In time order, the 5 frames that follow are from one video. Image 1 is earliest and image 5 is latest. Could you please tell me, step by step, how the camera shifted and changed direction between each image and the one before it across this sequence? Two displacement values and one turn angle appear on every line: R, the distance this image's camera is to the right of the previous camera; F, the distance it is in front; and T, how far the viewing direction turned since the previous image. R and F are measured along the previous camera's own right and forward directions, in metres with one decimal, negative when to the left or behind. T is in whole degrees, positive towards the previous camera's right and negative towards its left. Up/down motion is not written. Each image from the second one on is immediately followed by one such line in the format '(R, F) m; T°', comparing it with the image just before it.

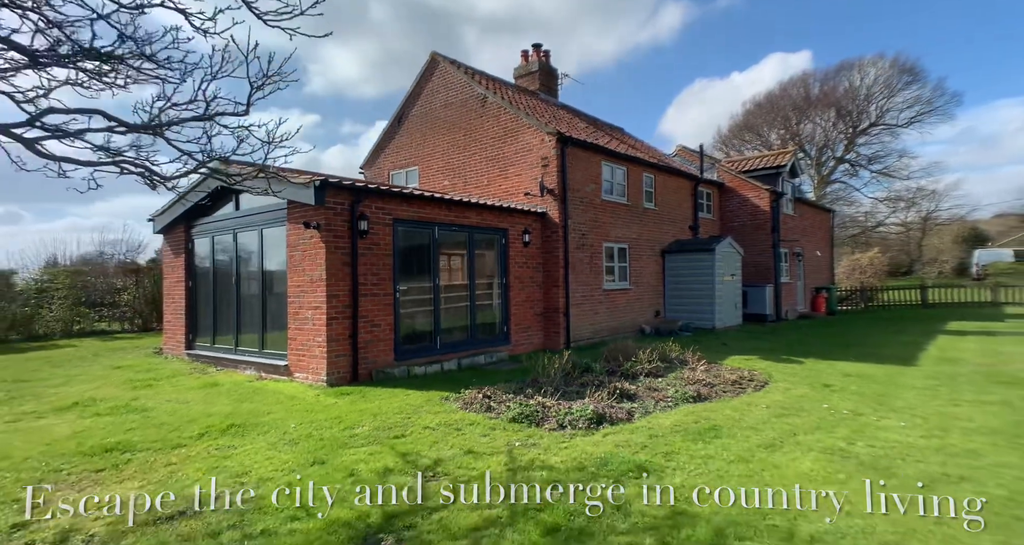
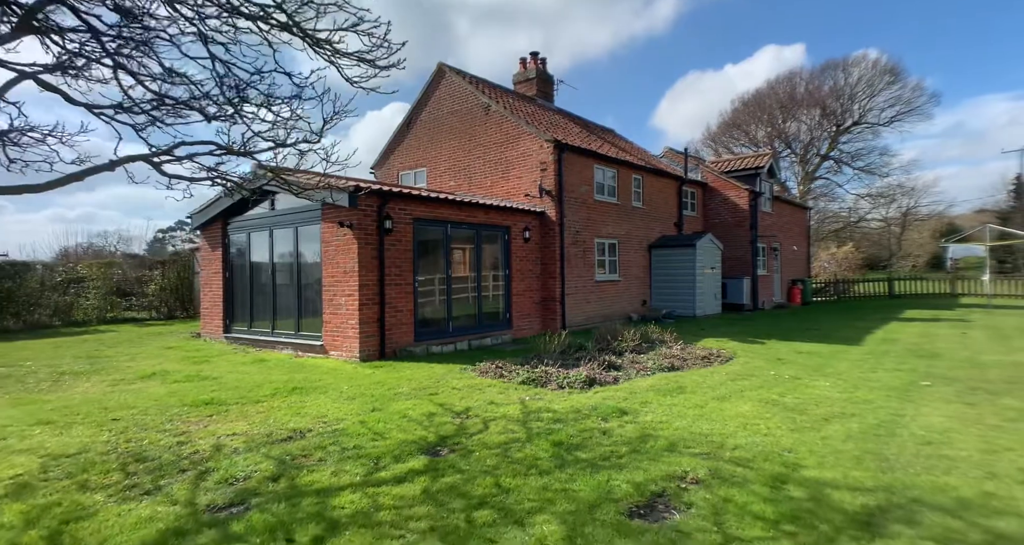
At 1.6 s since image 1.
(-0.2, -1.4) m; +1°
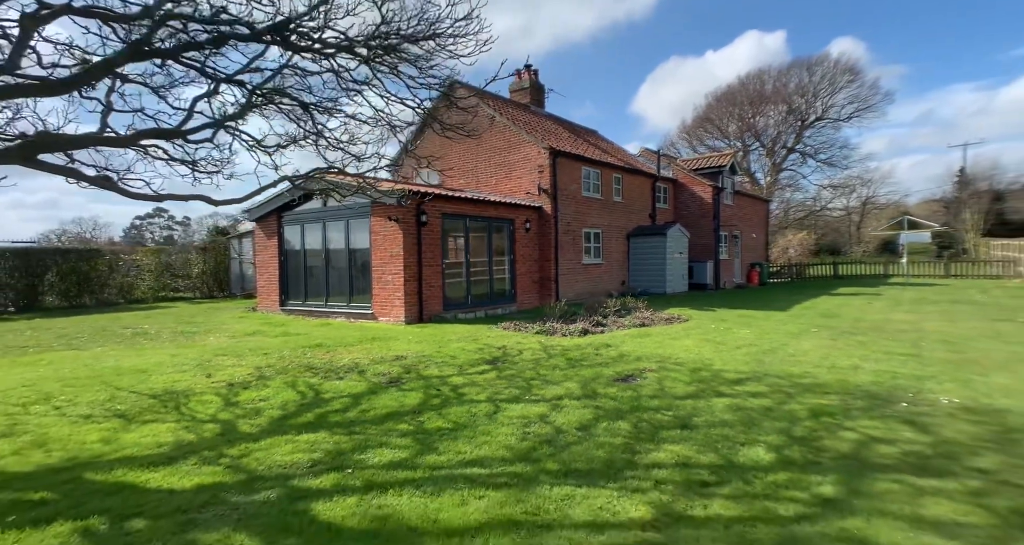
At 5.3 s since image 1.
(-0.7, -2.8) m; +2°
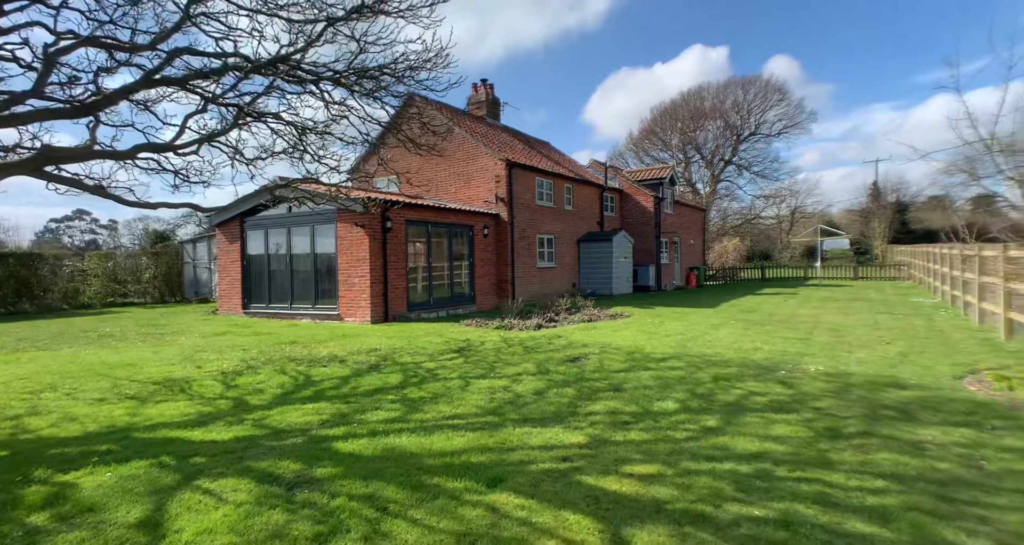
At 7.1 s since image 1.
(-0.2, -1.1) m; +5°
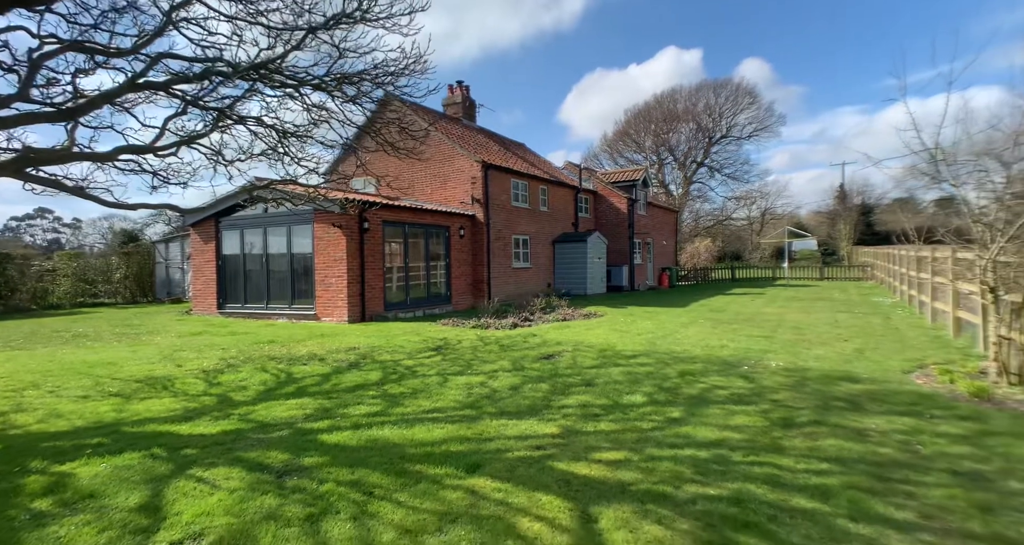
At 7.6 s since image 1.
(0.0, -0.2) m; +3°
